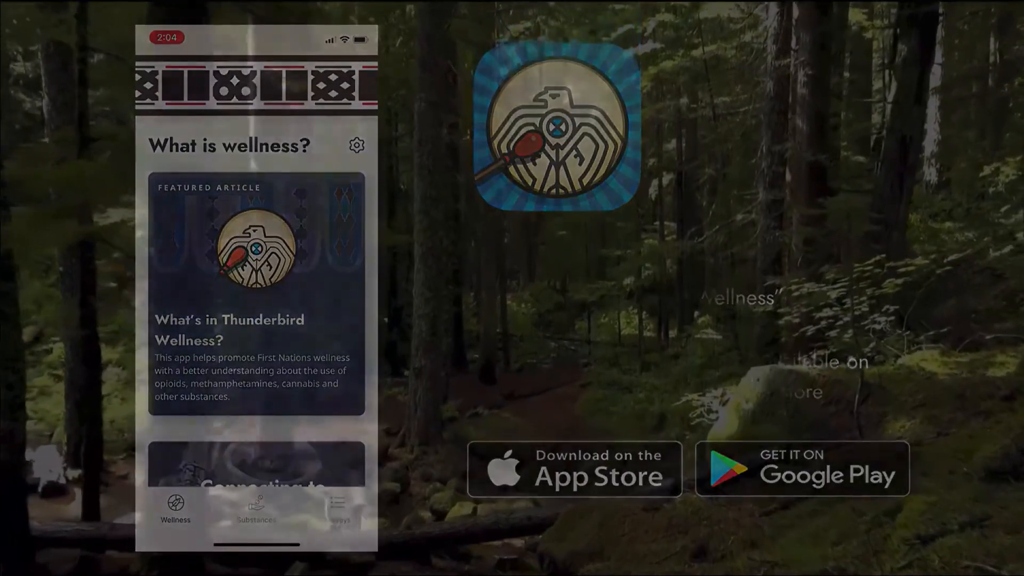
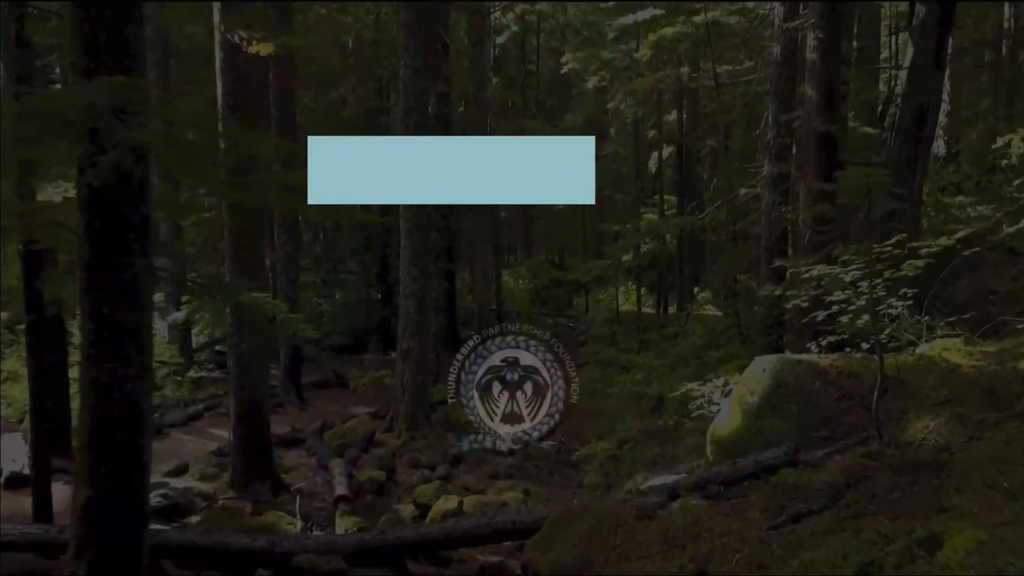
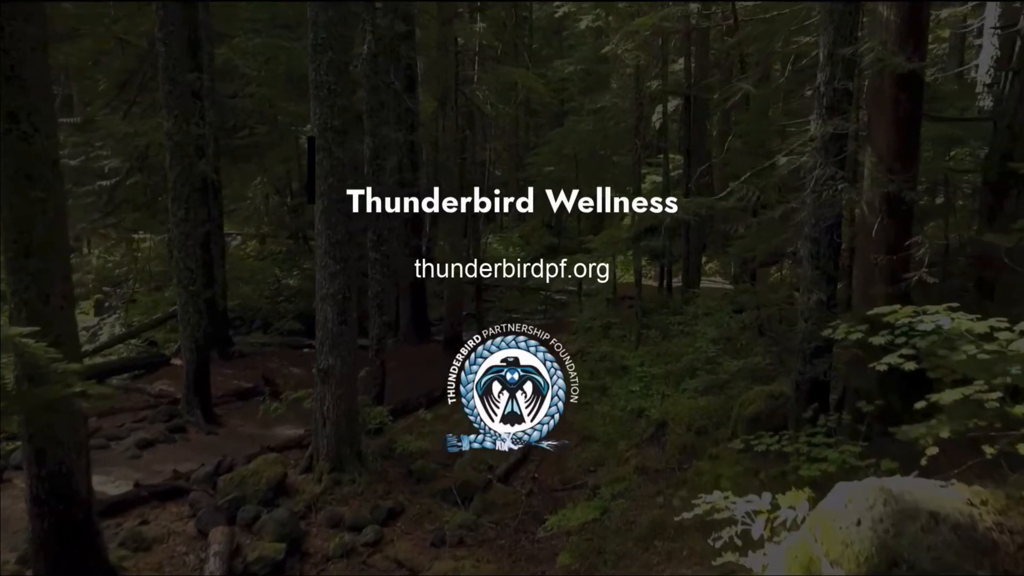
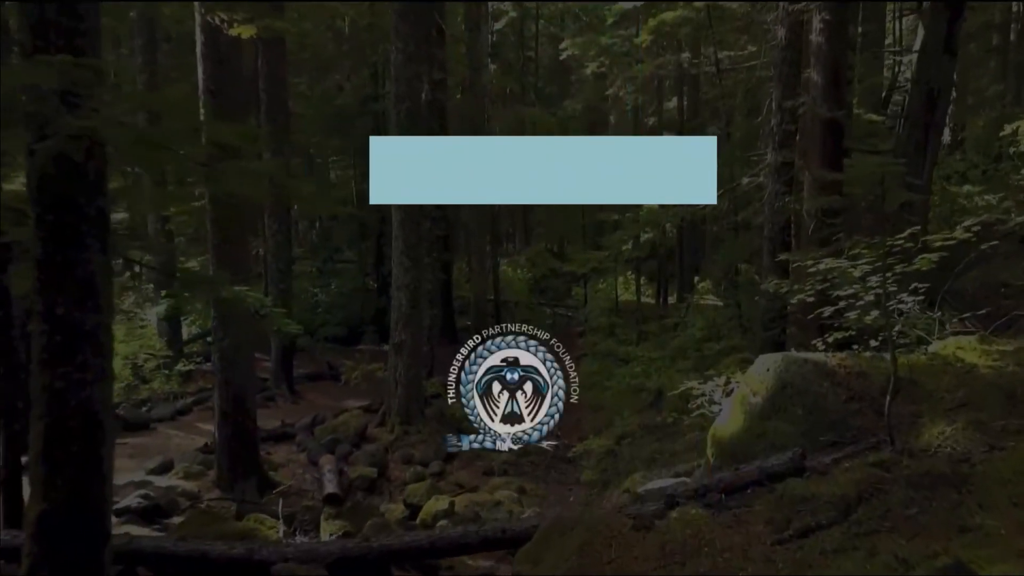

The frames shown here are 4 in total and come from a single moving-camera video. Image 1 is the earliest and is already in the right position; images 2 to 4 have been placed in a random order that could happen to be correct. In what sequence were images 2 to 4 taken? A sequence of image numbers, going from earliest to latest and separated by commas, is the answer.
2, 4, 3
